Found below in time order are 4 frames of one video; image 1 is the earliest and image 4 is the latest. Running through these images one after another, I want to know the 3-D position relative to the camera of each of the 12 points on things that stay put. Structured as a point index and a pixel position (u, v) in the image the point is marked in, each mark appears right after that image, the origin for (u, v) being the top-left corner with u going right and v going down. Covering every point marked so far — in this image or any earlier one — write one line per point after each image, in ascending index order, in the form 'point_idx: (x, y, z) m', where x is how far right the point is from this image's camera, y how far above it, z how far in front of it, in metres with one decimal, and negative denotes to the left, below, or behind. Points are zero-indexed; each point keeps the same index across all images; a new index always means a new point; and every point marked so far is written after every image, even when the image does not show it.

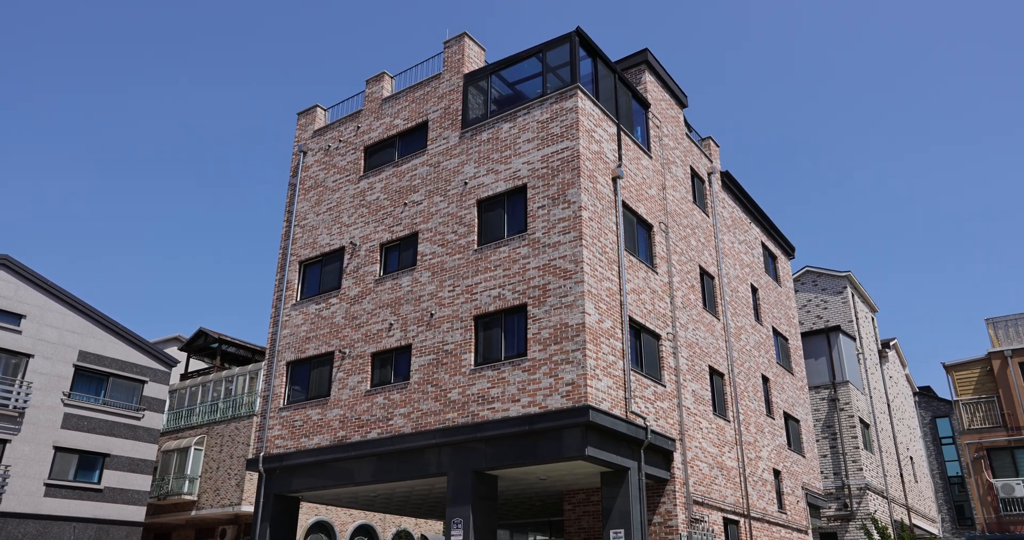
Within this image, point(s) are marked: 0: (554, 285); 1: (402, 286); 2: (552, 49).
0: (+0.9, -0.3, +16.9) m
1: (-2.8, -0.4, +19.6) m
2: (+1.0, +5.6, +19.6) m
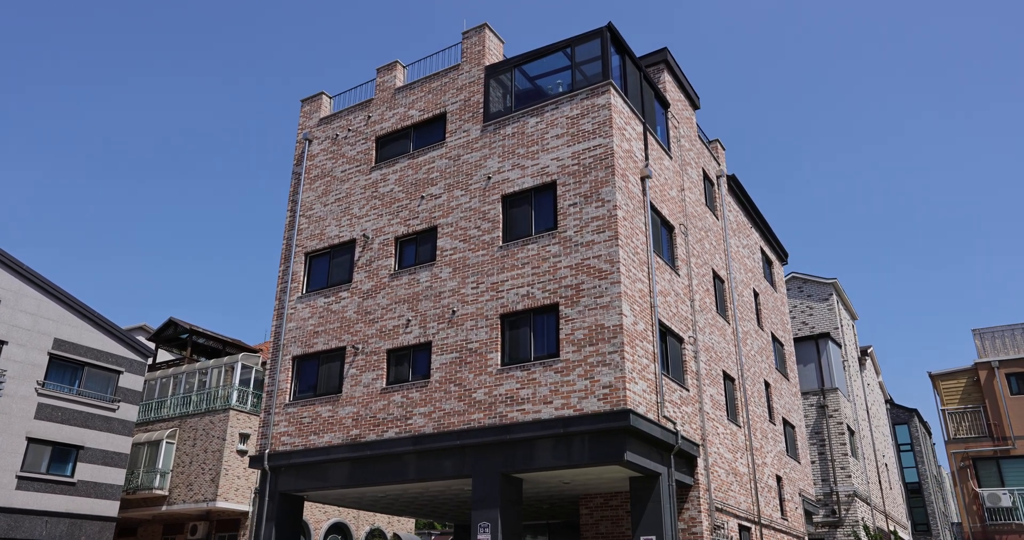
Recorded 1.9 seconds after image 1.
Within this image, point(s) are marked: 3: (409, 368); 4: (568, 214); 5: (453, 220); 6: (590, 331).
0: (+1.6, -0.3, +16.5) m
1: (-2.2, -0.3, +19.1) m
2: (+1.7, +5.6, +19.2) m
3: (-2.4, -2.3, +18.5) m
4: (+1.3, +1.3, +17.4) m
5: (-1.5, +1.2, +19.2) m
6: (+1.6, -1.3, +16.1) m
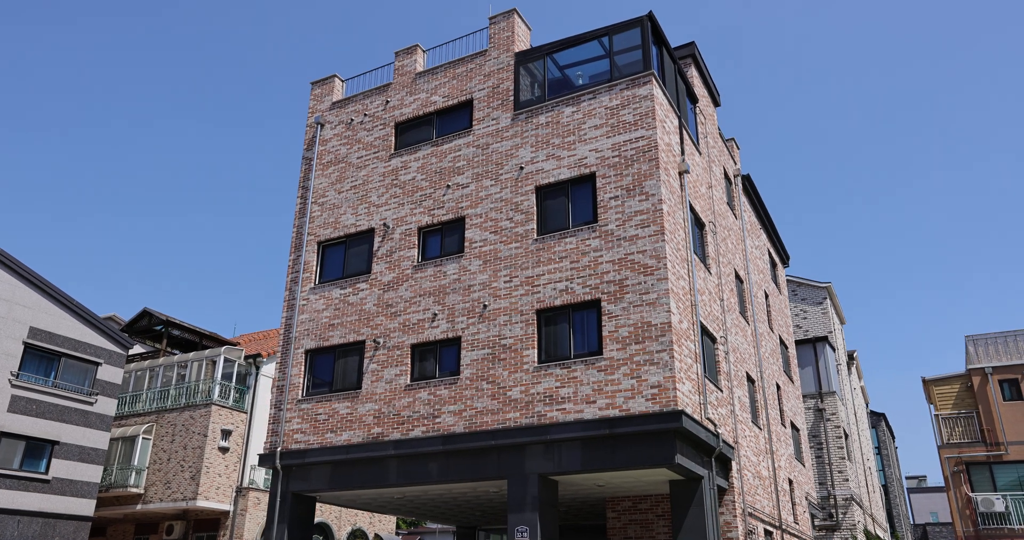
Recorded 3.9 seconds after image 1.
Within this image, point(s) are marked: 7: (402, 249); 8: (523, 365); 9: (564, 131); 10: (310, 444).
0: (+2.5, -0.2, +15.9) m
1: (-1.5, -0.1, +18.3) m
2: (+2.6, +5.7, +18.6) m
3: (-1.7, -2.1, +17.7) m
4: (+2.1, +1.4, +16.8) m
5: (-0.7, +1.4, +18.5) m
6: (+2.5, -1.2, +15.5) m
7: (-2.7, +0.5, +19.3) m
8: (+0.2, -2.0, +16.4) m
9: (+1.2, +3.2, +18.2) m
10: (-4.8, -4.1, +18.5) m
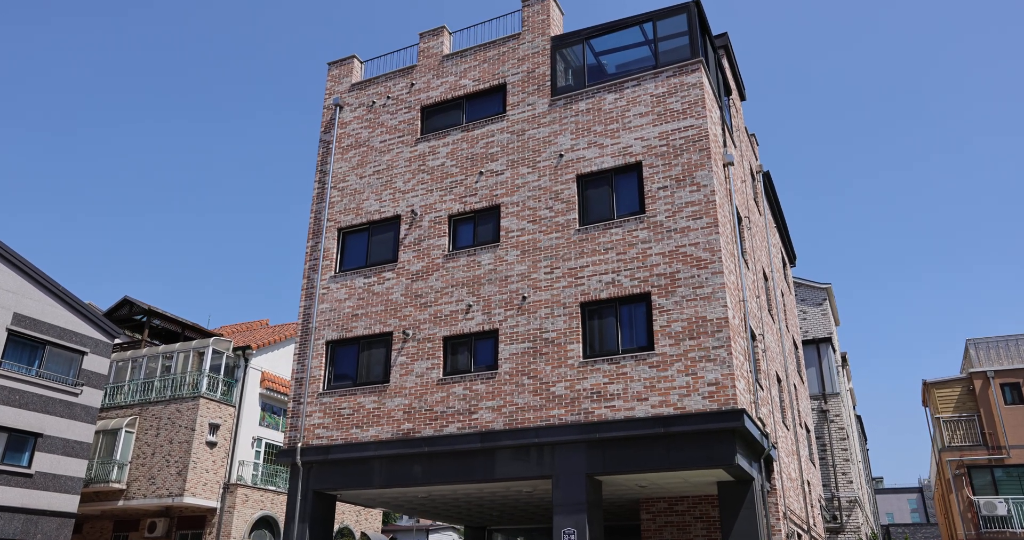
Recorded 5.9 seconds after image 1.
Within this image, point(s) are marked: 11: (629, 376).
0: (+3.4, -0.1, +15.3) m
1: (-0.7, +0.1, +17.5) m
2: (+3.5, +5.8, +18.0) m
3: (-0.9, -1.9, +16.9) m
4: (+3.0, +1.5, +16.2) m
5: (+0.2, +1.6, +17.7) m
6: (+3.4, -1.0, +14.9) m
7: (-1.9, +0.8, +18.4) m
8: (+1.1, -1.8, +15.7) m
9: (+2.1, +3.4, +17.5) m
10: (-4.1, -3.8, +17.6) m
11: (+2.3, -2.1, +15.0) m
